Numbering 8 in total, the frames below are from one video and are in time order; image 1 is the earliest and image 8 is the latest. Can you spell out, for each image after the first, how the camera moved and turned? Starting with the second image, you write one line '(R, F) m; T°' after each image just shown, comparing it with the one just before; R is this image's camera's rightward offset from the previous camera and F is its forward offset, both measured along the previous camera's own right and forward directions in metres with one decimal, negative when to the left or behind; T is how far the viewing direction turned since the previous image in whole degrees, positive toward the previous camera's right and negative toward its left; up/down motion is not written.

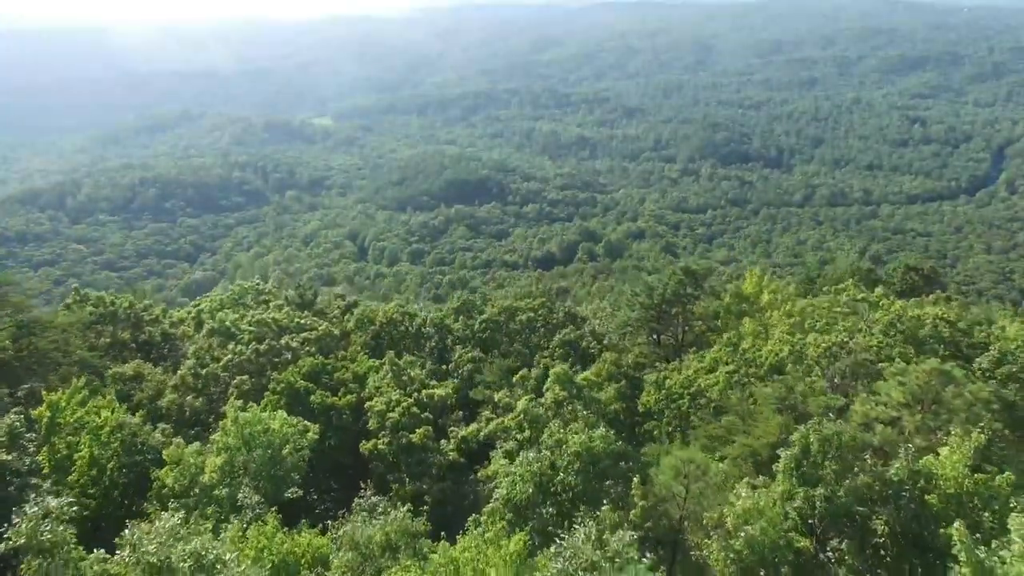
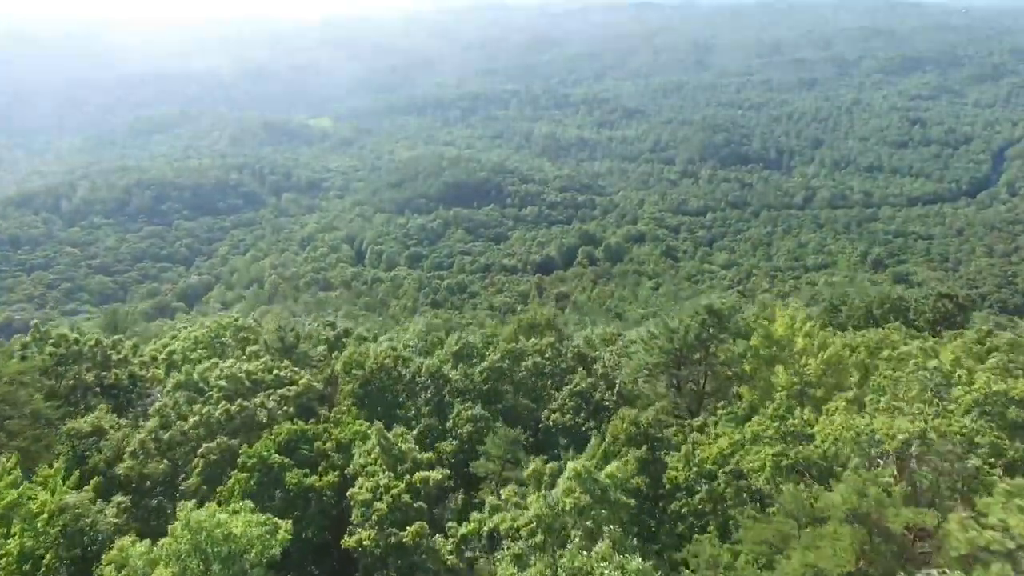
(0.0, +0.6) m; 0°
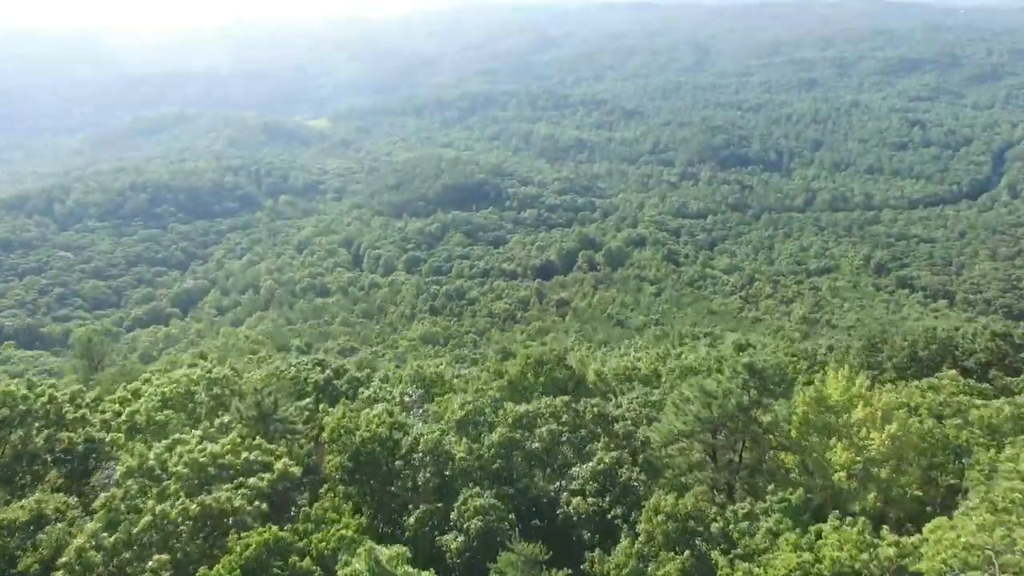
(-0.1, +0.7) m; 0°
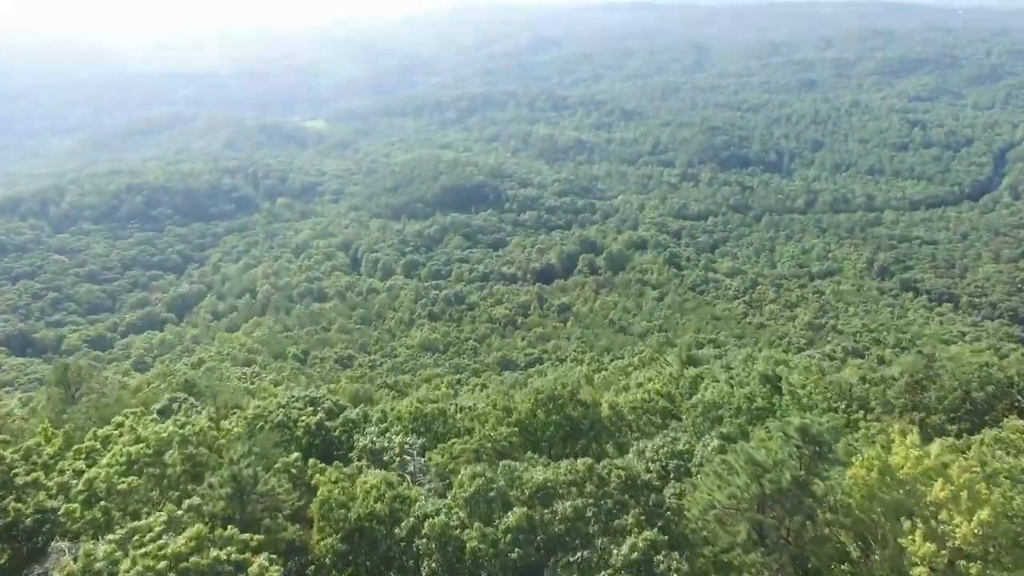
(-0.1, +0.6) m; 0°
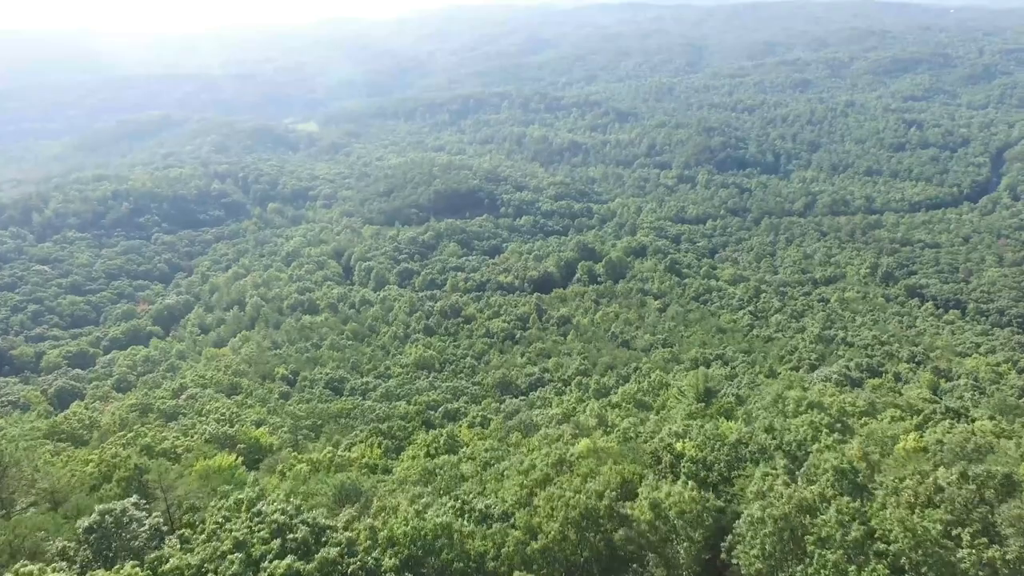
(-0.2, +1.4) m; 0°
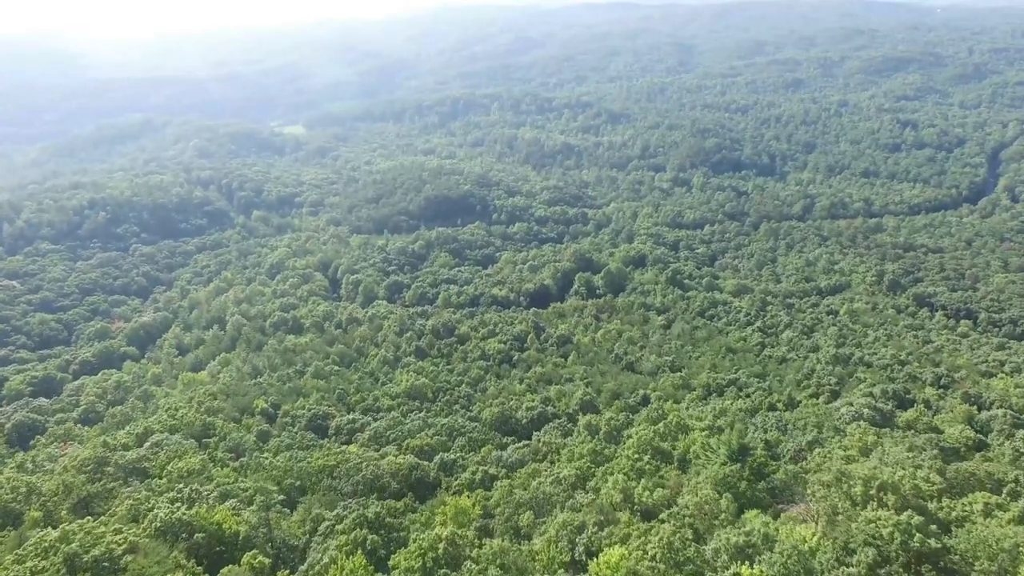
(-0.3, +2.3) m; +1°
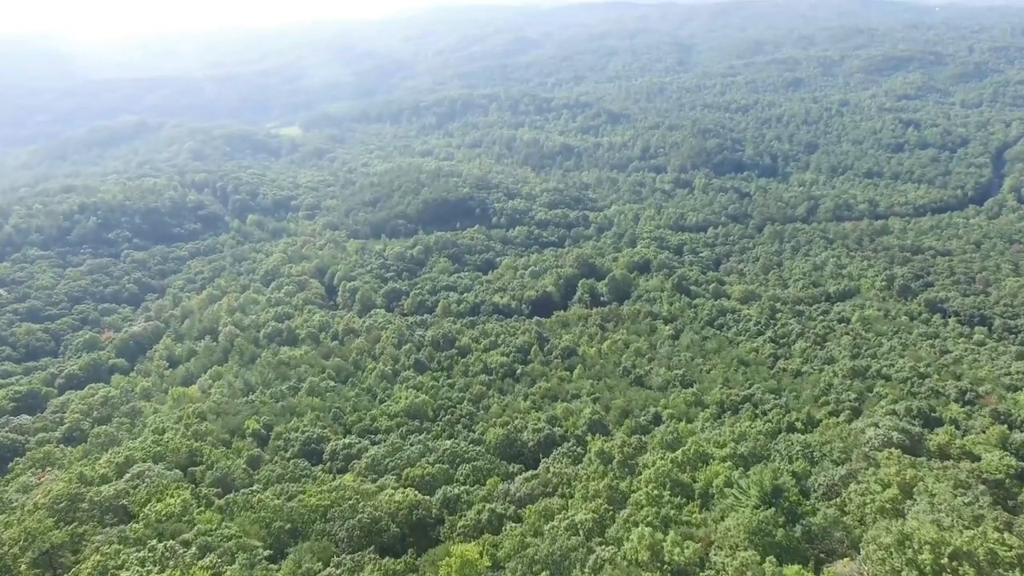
(-0.2, +1.4) m; 0°
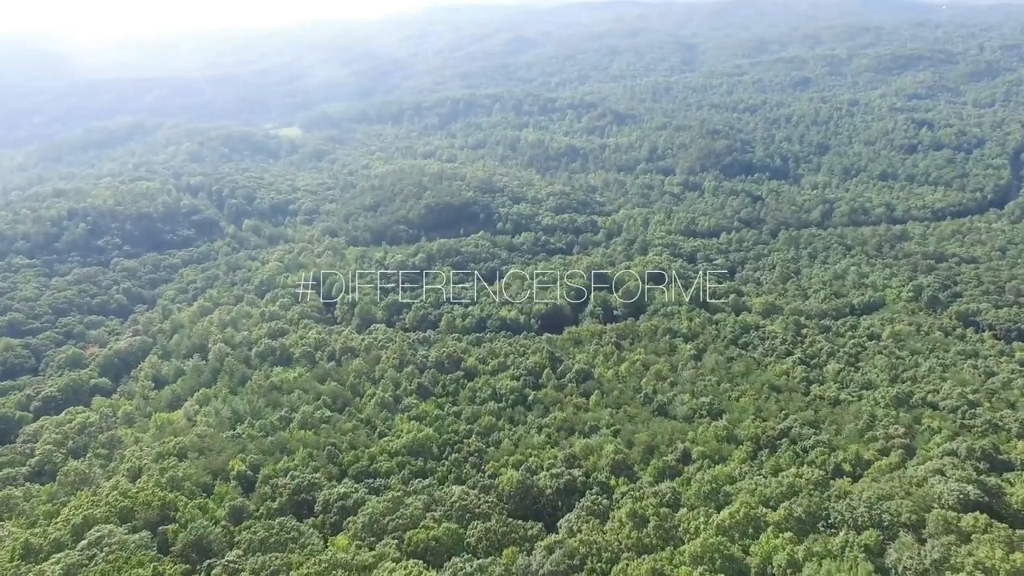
(-0.4, +2.7) m; 0°
